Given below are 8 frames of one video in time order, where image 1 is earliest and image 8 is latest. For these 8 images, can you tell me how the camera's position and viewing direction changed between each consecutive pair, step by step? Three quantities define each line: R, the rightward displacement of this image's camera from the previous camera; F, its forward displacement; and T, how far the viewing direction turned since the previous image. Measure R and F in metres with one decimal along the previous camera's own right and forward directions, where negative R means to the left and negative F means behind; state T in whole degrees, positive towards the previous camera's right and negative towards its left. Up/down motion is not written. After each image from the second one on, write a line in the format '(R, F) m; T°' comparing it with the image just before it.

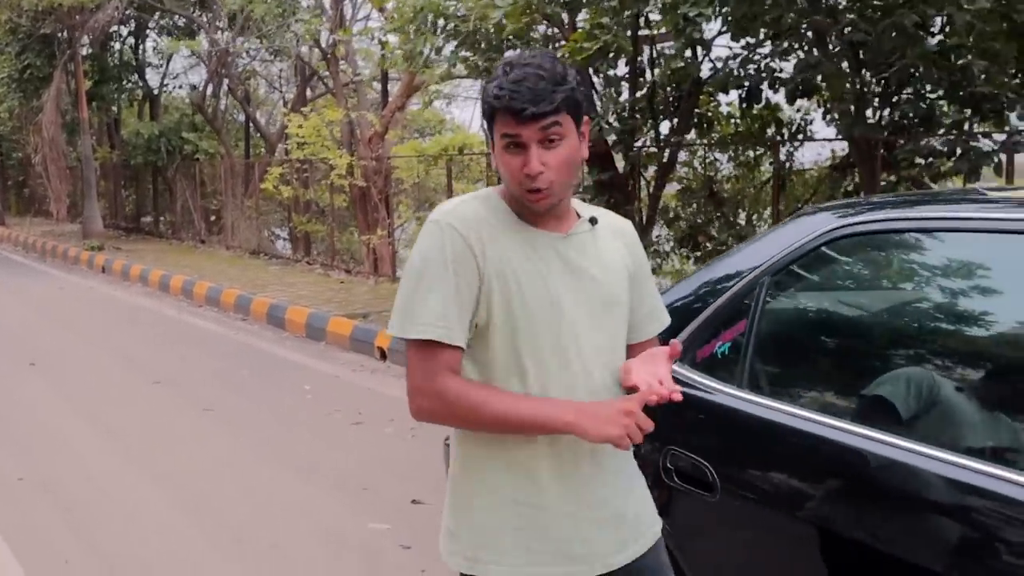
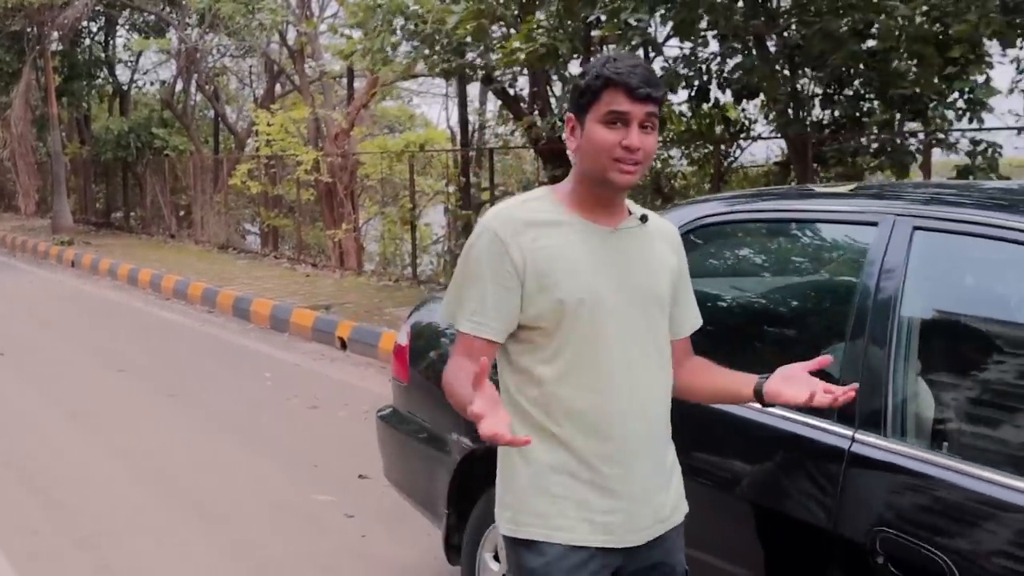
(+0.2, -0.3) m; +1°
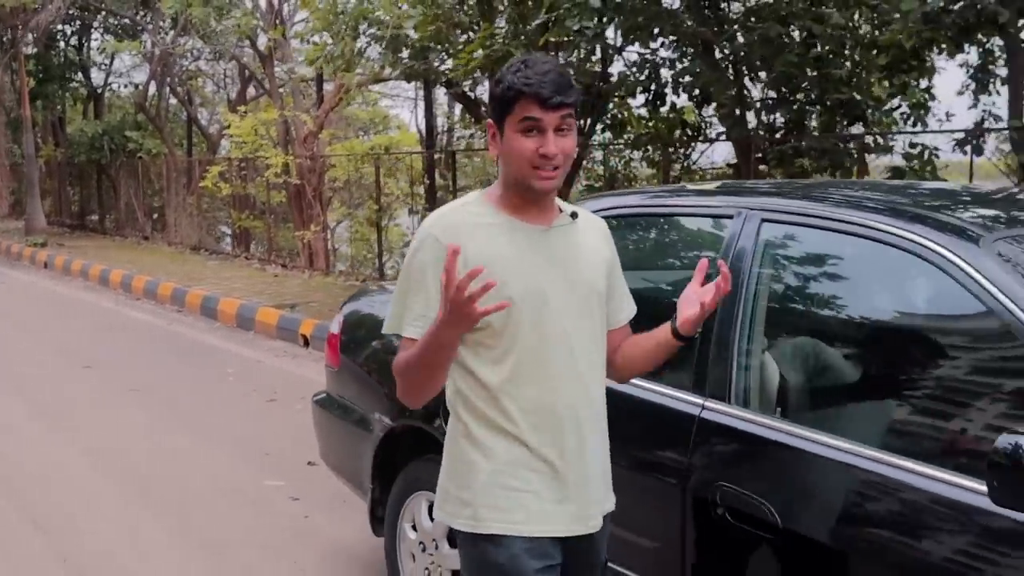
(+0.2, -0.2) m; +1°
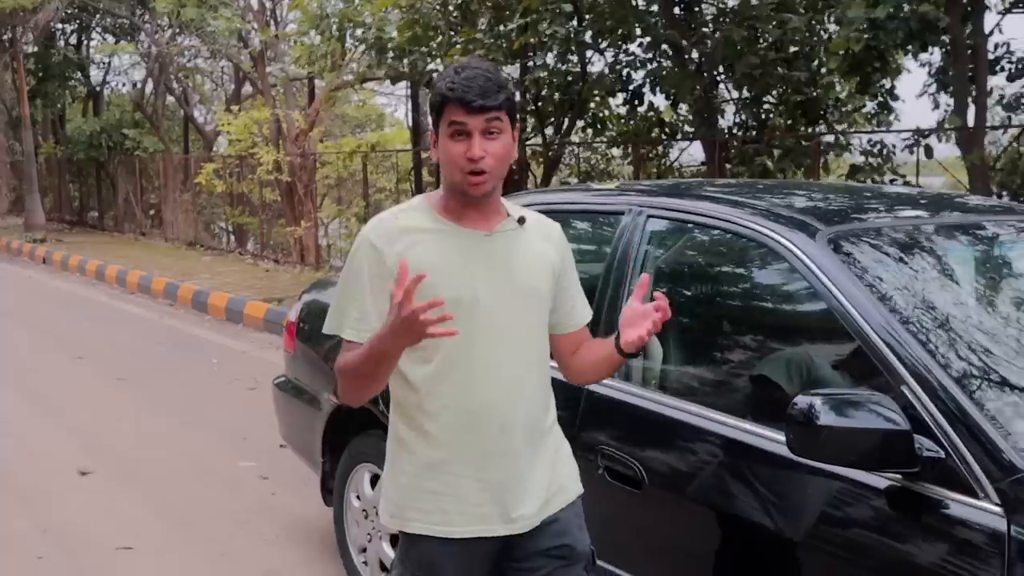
(+0.2, -0.3) m; 0°
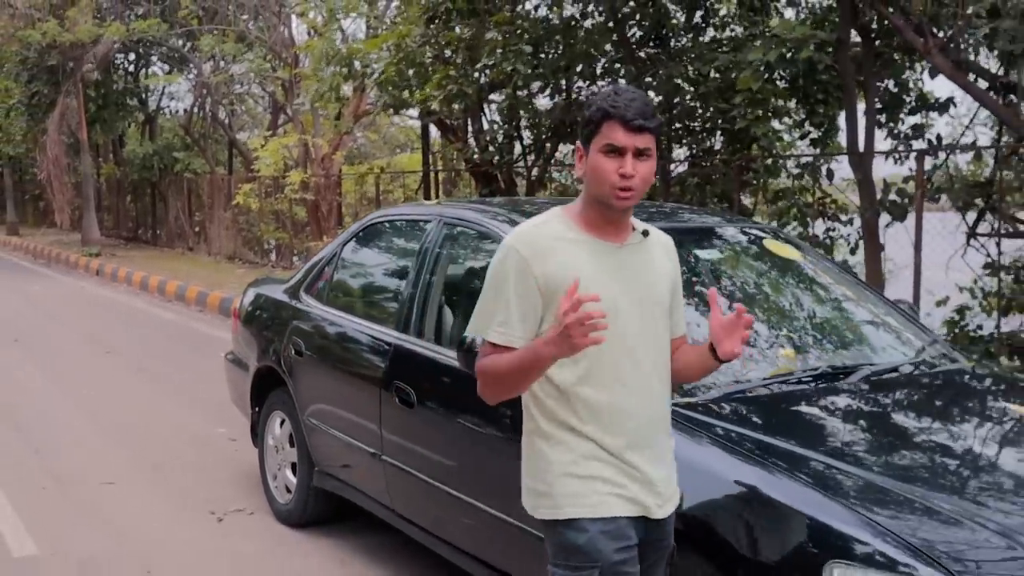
(+0.8, -1.0) m; -4°
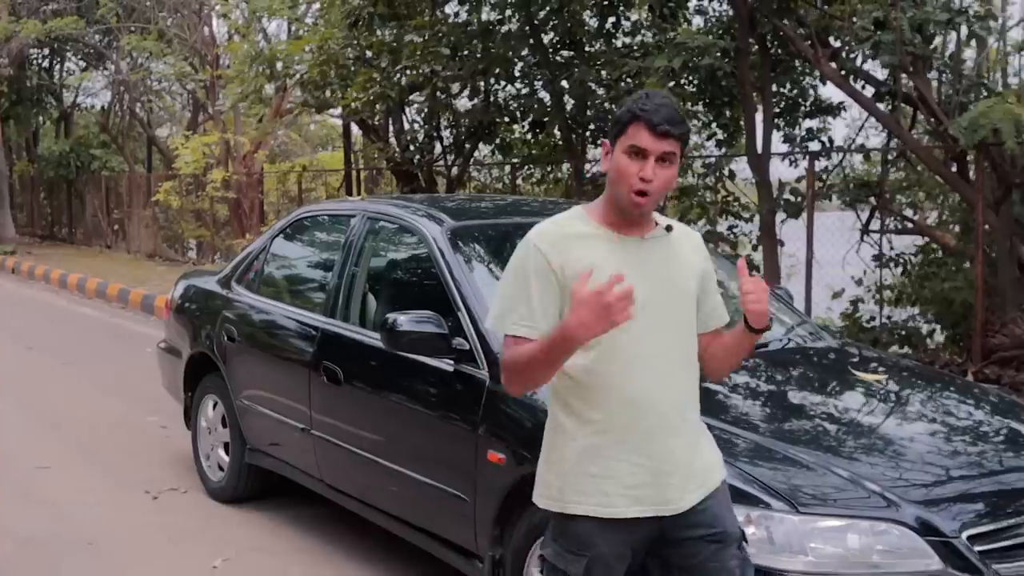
(0.0, -0.4) m; +4°
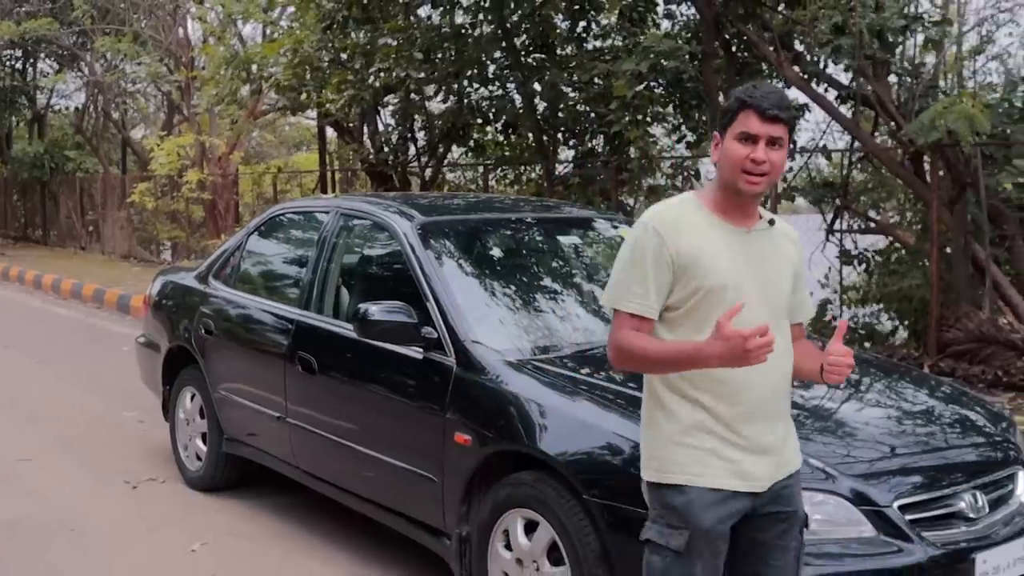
(0.0, -0.2) m; +1°
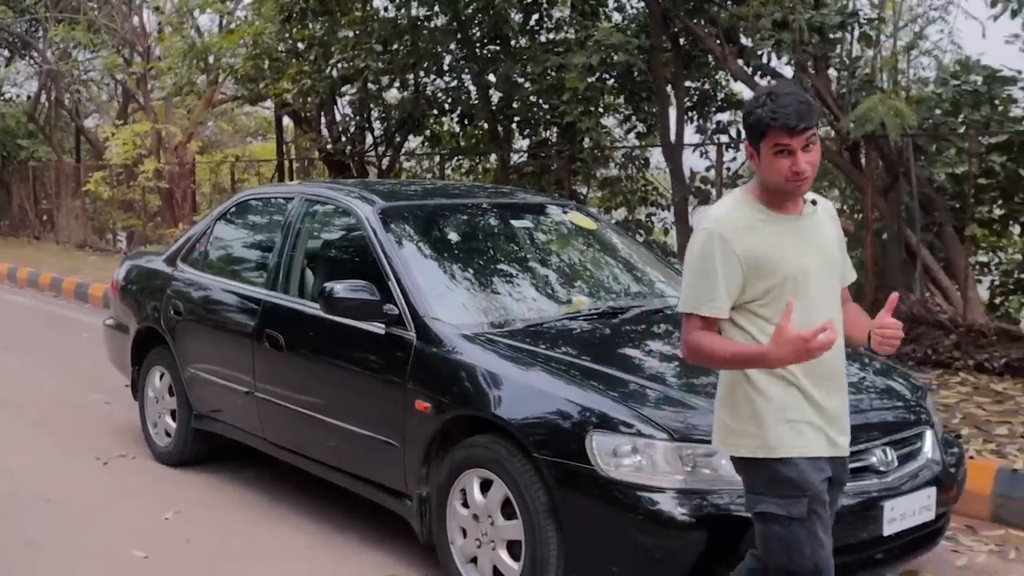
(0.0, -0.3) m; +3°
